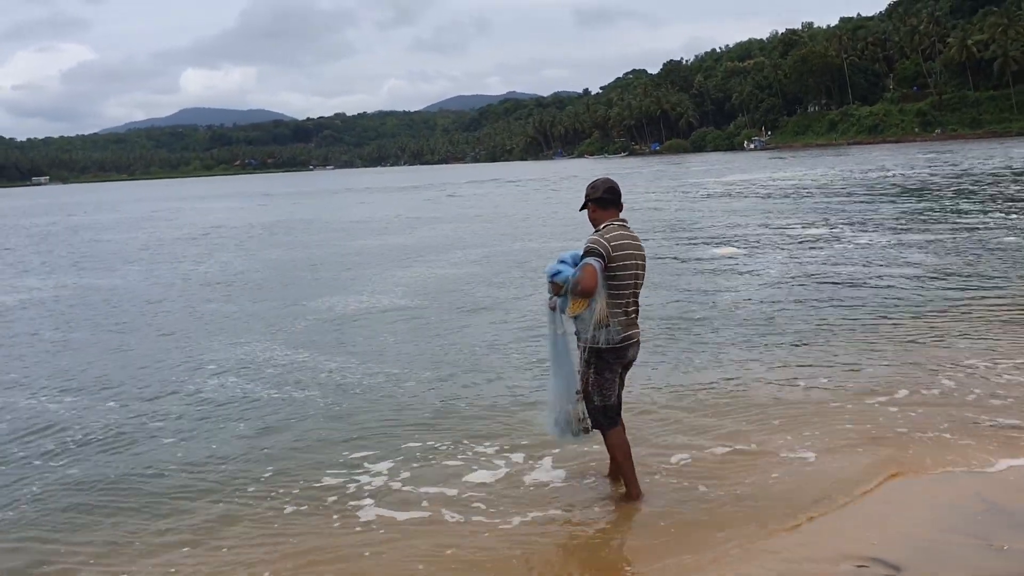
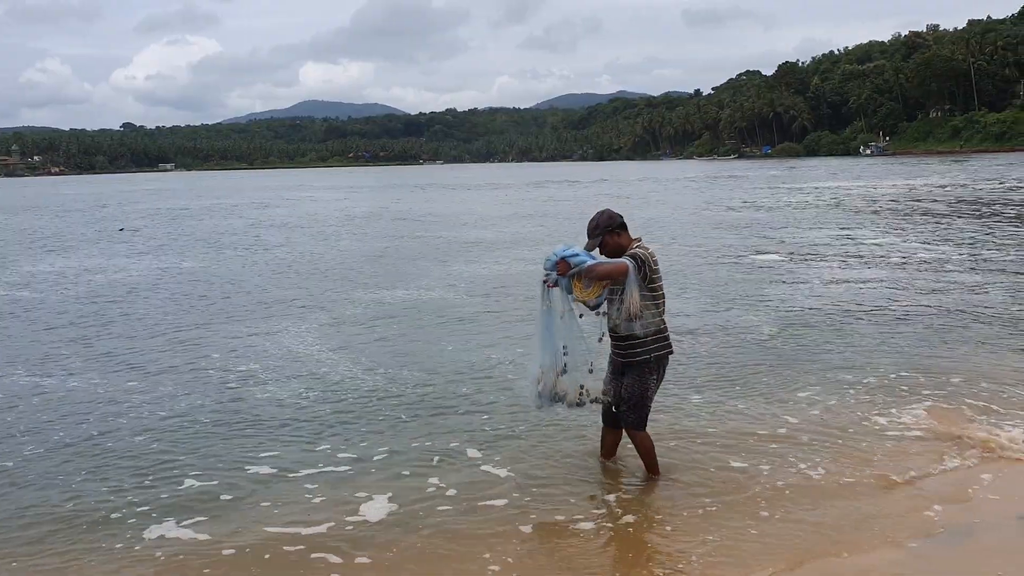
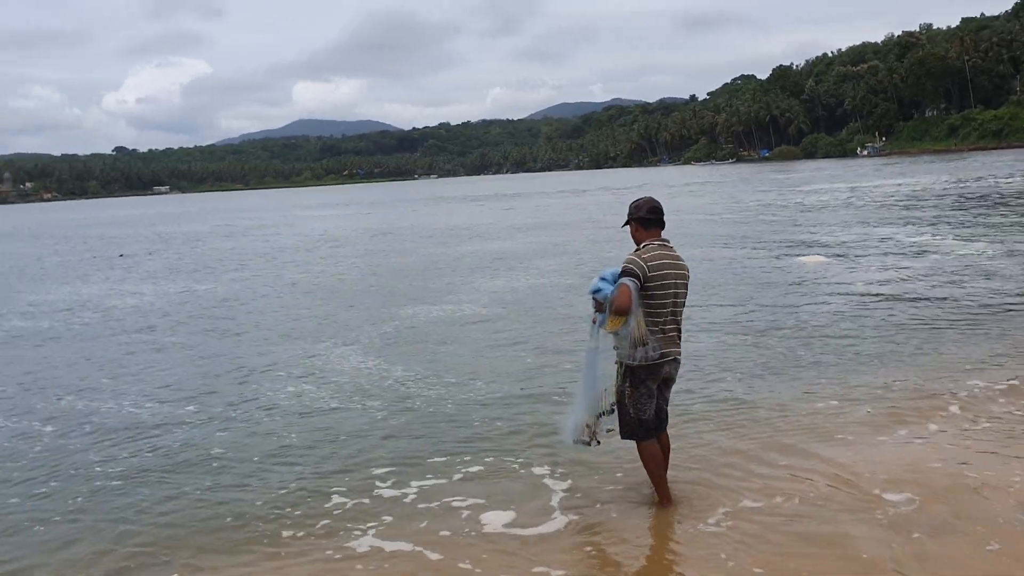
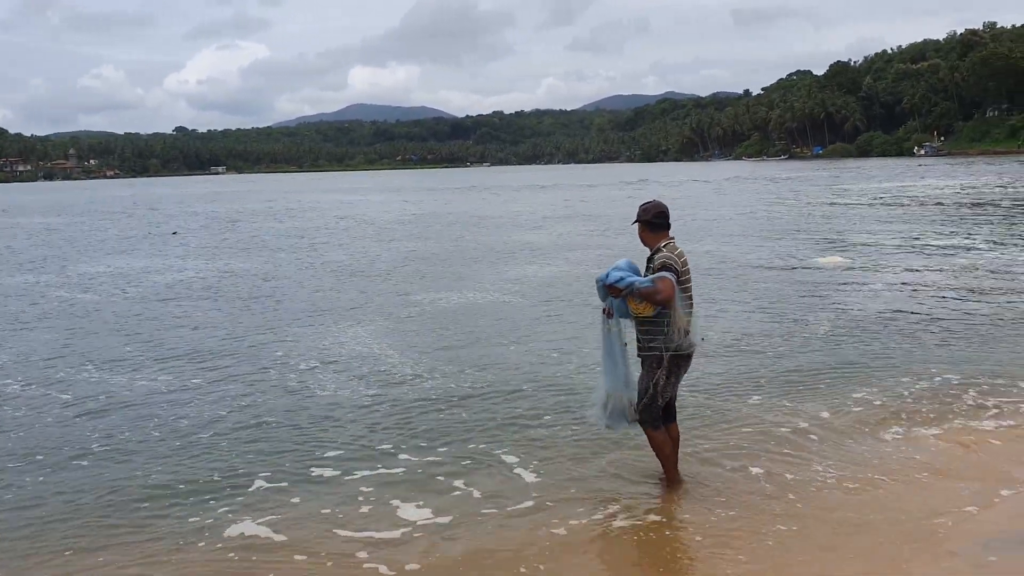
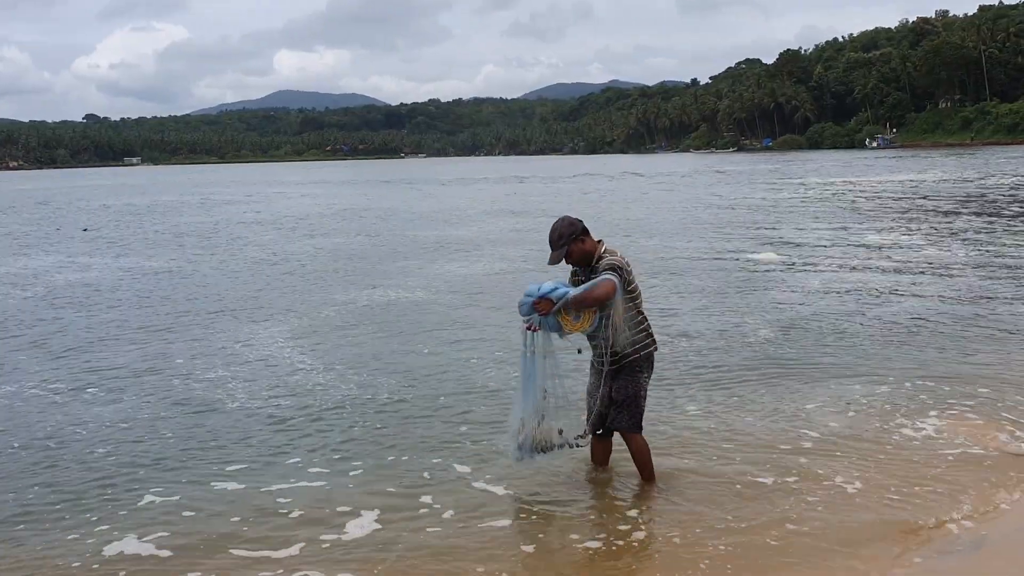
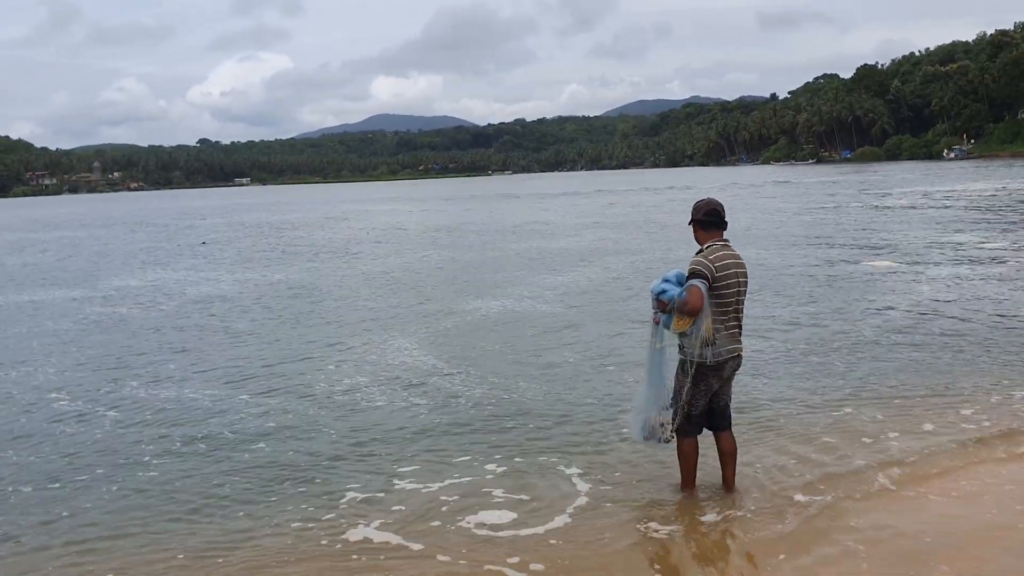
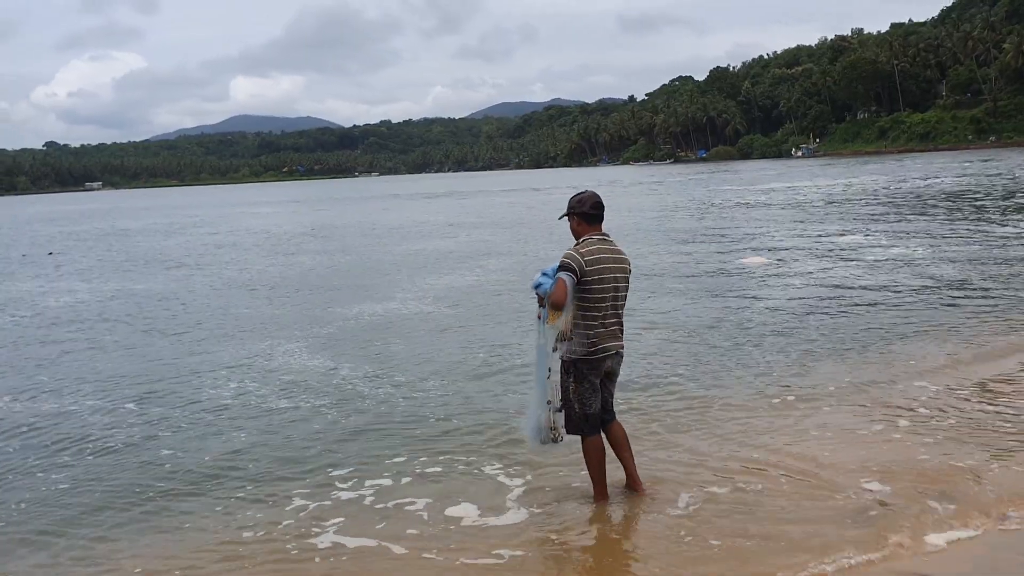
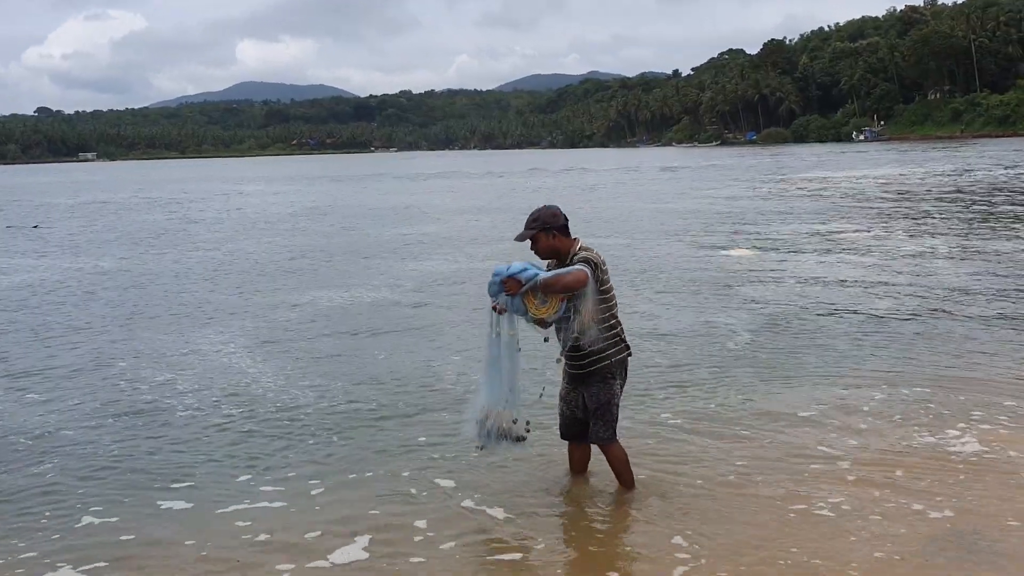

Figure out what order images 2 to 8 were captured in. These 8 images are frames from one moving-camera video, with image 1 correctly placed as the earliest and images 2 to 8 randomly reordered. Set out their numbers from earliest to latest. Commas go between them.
7, 3, 6, 4, 2, 5, 8
